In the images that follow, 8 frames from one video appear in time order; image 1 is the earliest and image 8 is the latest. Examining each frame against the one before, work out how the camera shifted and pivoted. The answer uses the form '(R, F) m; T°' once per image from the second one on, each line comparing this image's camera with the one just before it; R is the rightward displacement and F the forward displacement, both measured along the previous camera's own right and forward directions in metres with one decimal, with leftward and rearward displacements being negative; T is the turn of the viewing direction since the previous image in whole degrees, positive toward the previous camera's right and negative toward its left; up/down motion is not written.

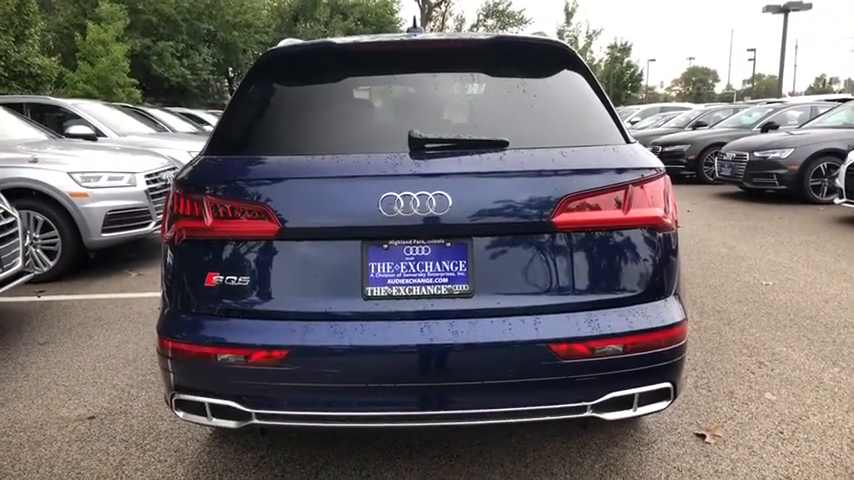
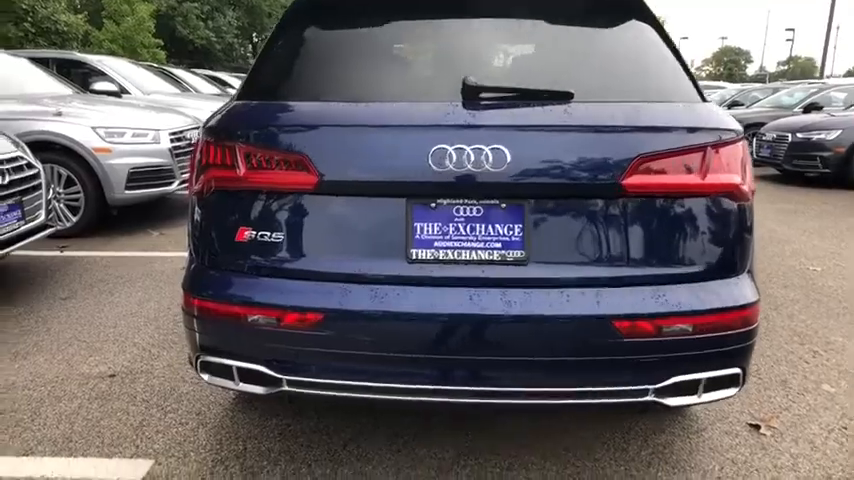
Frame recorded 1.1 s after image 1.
(-0.1, +0.2) m; -2°
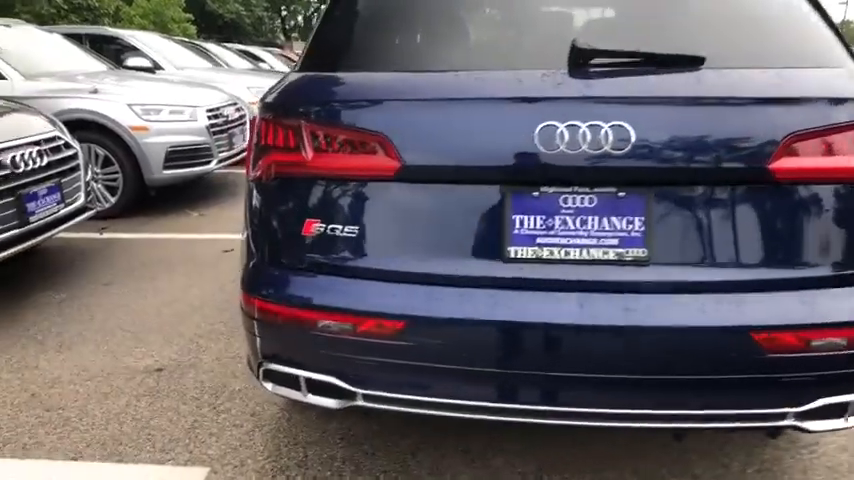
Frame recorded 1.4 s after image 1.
(-0.2, +0.3) m; -3°
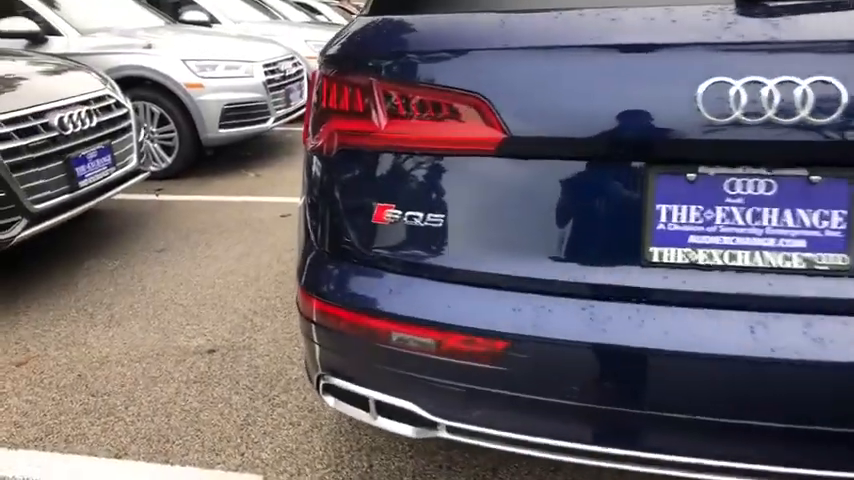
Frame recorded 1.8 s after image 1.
(-0.1, +0.5) m; -5°
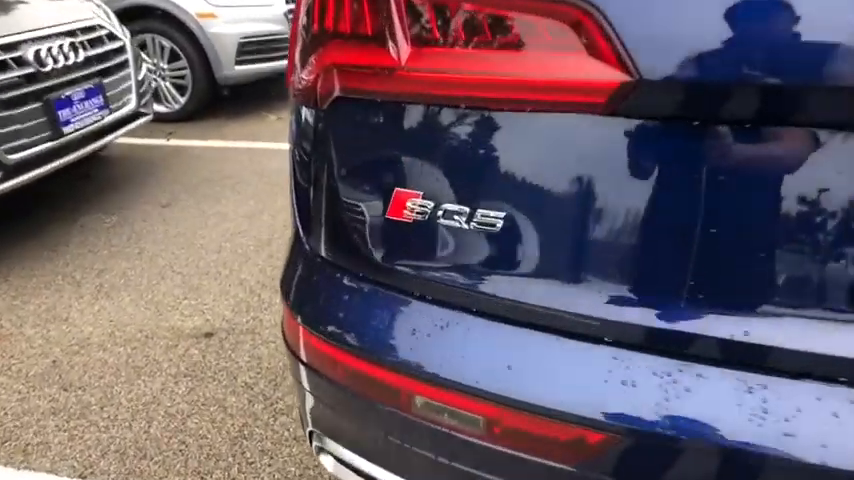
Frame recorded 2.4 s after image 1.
(0.0, +0.7) m; -3°
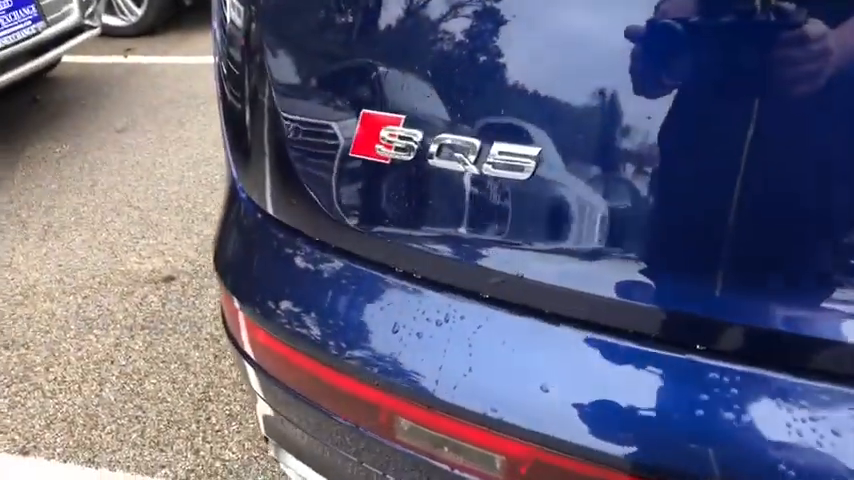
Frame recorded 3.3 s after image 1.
(0.0, +0.4) m; +1°
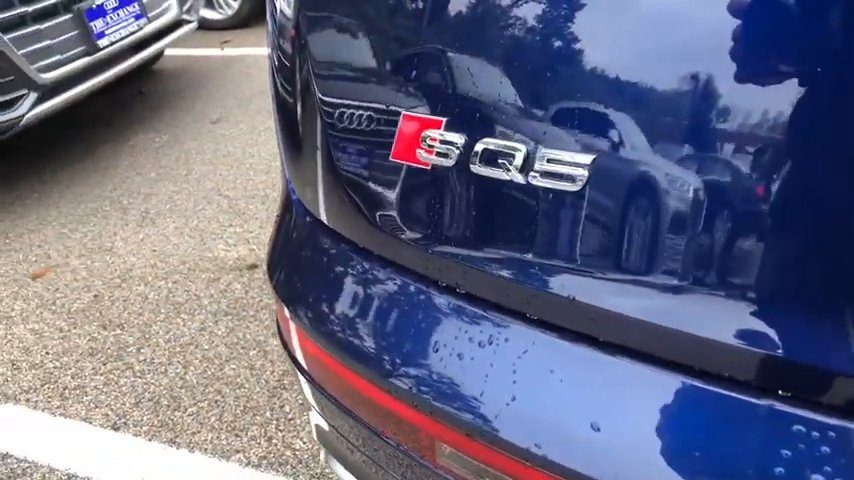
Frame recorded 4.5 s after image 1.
(0.0, +0.1) m; -8°
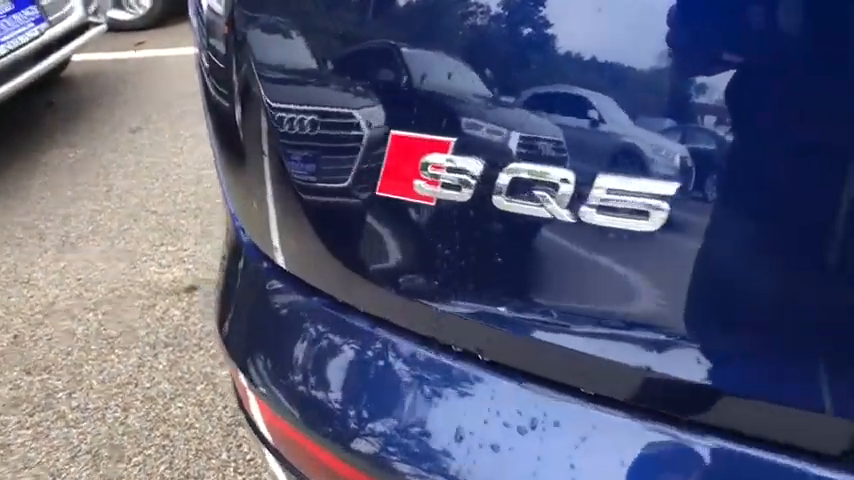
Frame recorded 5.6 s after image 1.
(-0.1, +0.2) m; +5°
